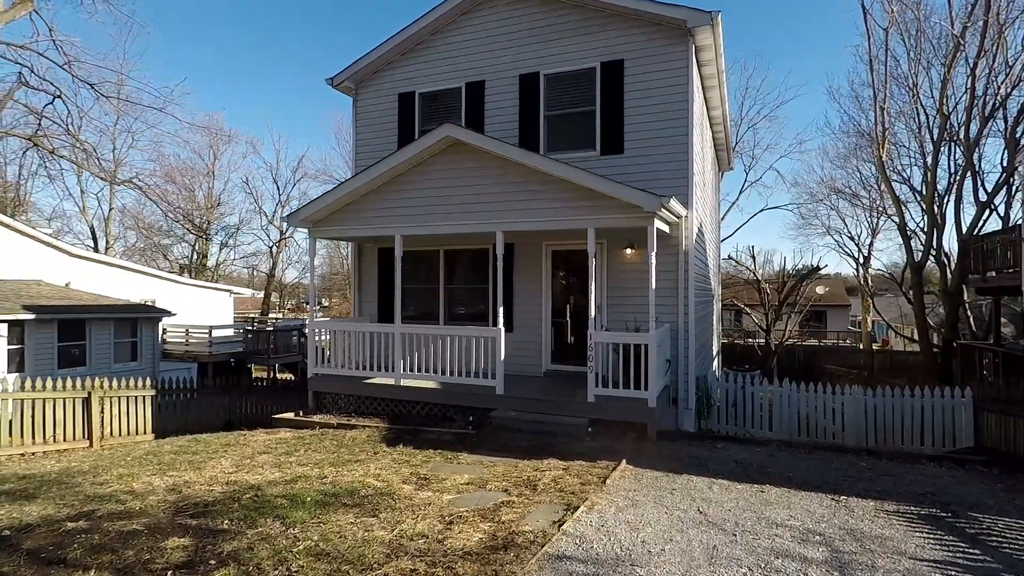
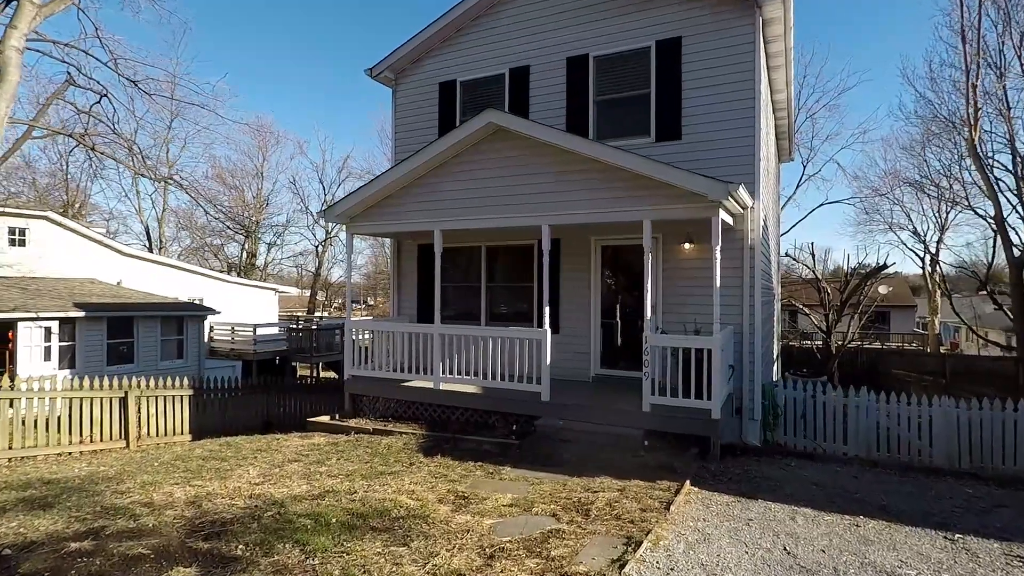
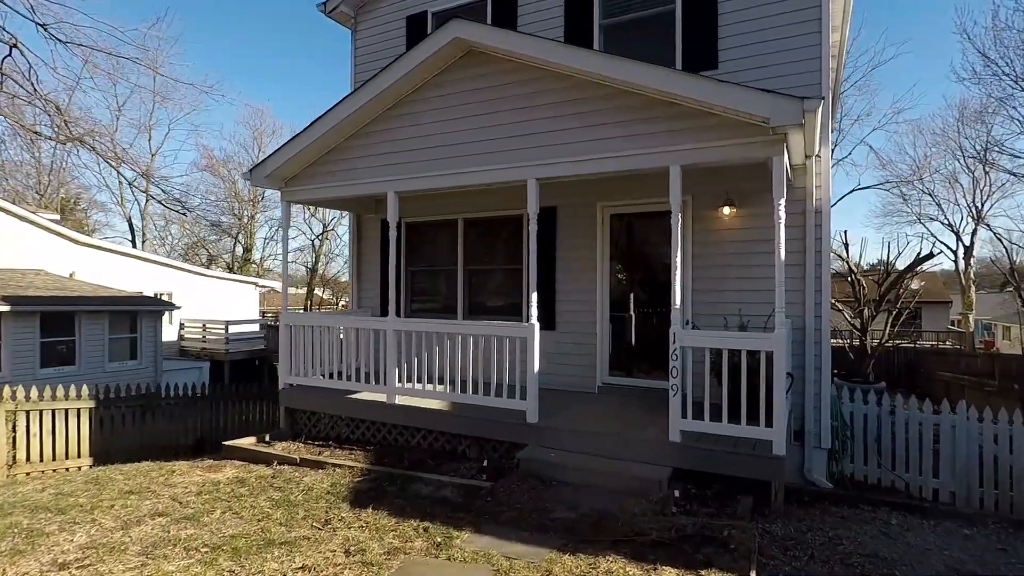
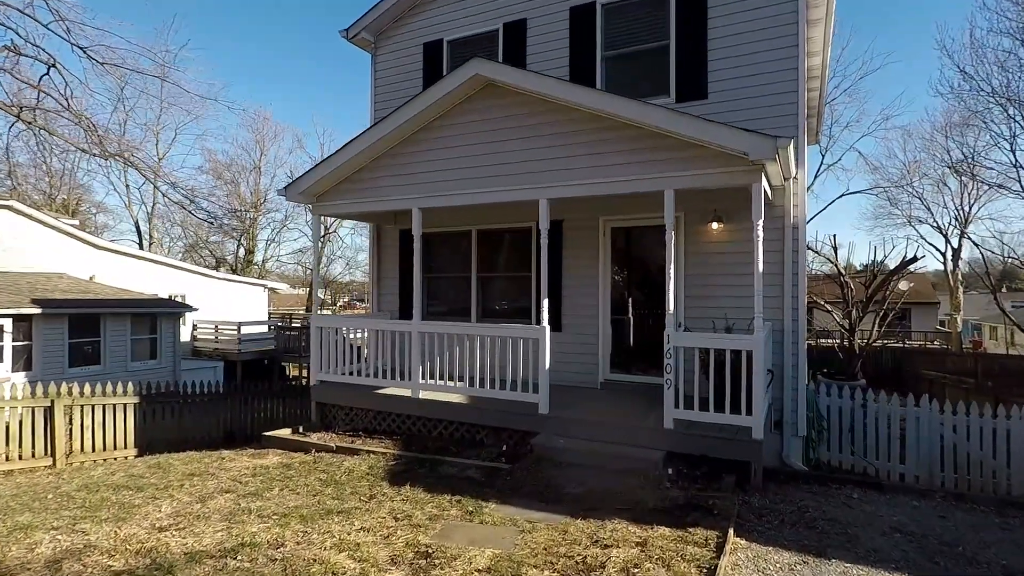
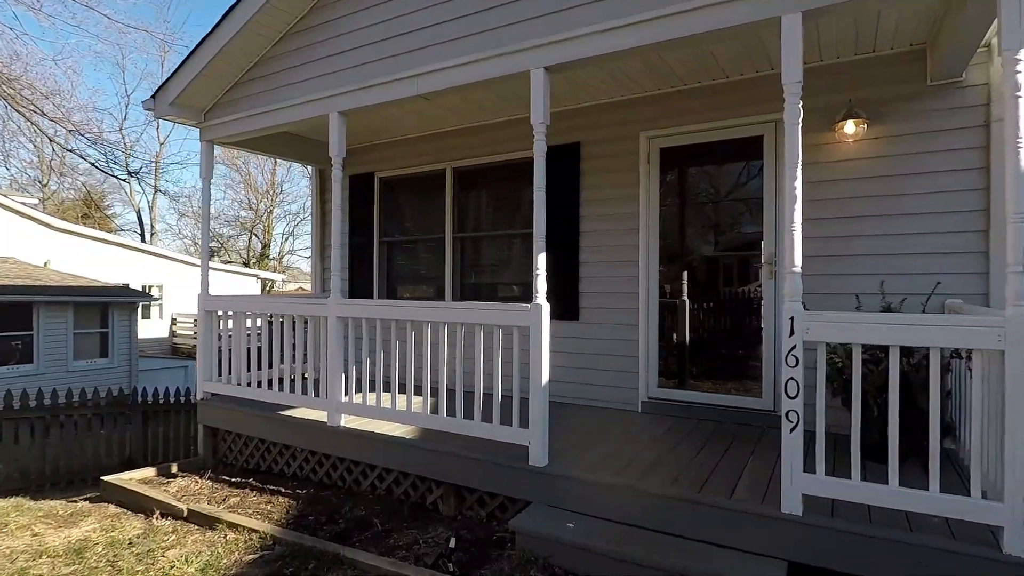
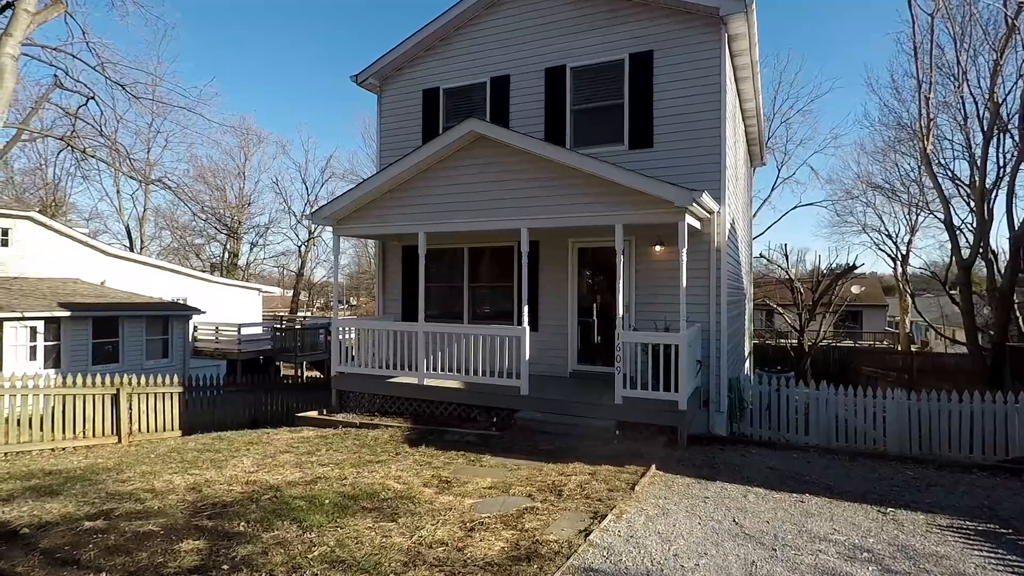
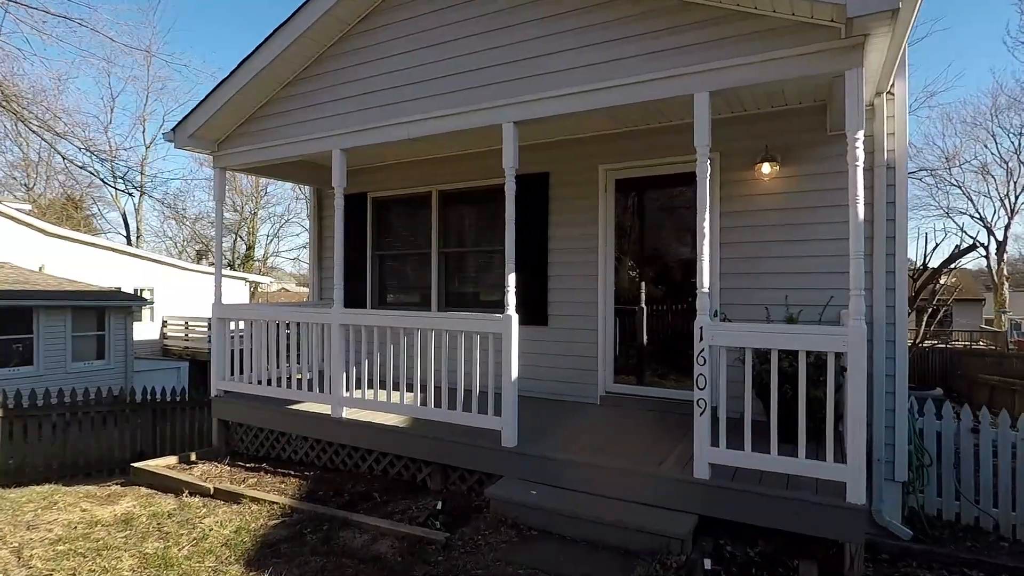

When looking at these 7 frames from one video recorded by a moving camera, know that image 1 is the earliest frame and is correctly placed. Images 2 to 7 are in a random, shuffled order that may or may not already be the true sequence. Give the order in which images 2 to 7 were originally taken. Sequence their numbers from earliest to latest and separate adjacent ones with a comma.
6, 2, 4, 3, 7, 5
